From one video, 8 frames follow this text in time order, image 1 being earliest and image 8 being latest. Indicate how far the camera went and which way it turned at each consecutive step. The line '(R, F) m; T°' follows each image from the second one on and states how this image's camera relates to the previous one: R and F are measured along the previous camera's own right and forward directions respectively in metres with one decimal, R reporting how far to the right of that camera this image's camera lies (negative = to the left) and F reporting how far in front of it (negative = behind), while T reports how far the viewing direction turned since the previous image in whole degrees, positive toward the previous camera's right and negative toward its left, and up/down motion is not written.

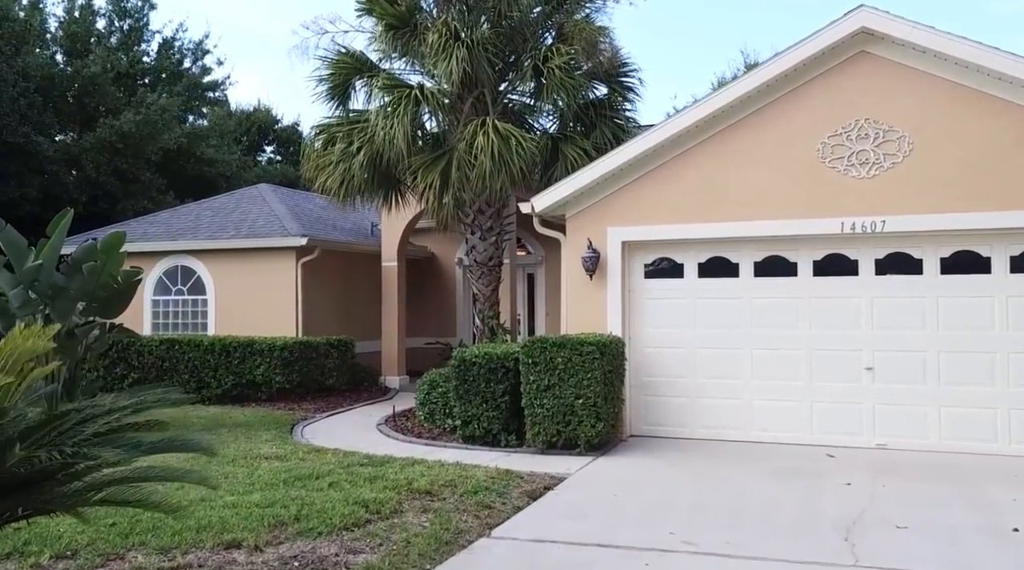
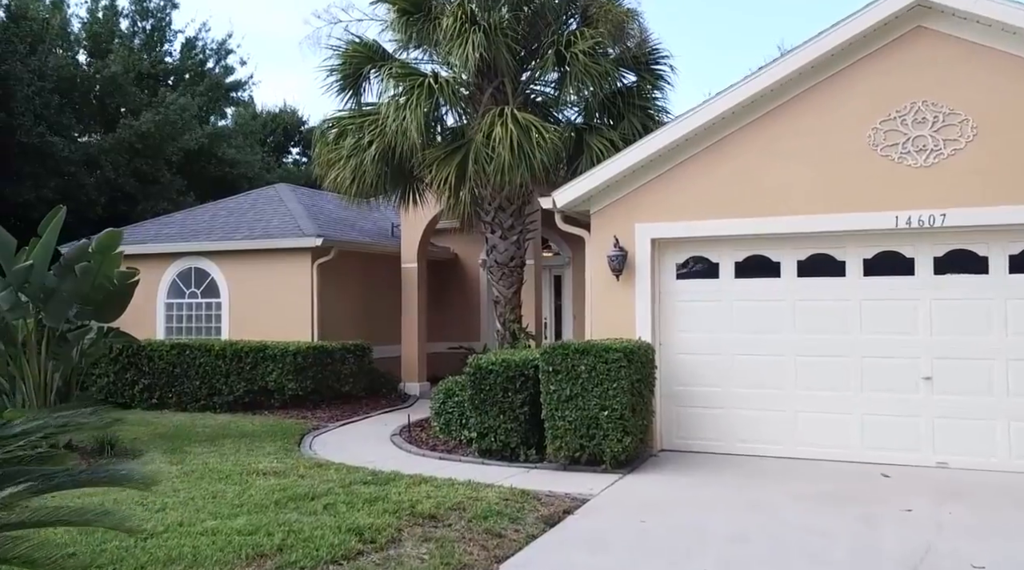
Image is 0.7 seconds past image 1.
(+0.1, +0.8) m; -2°
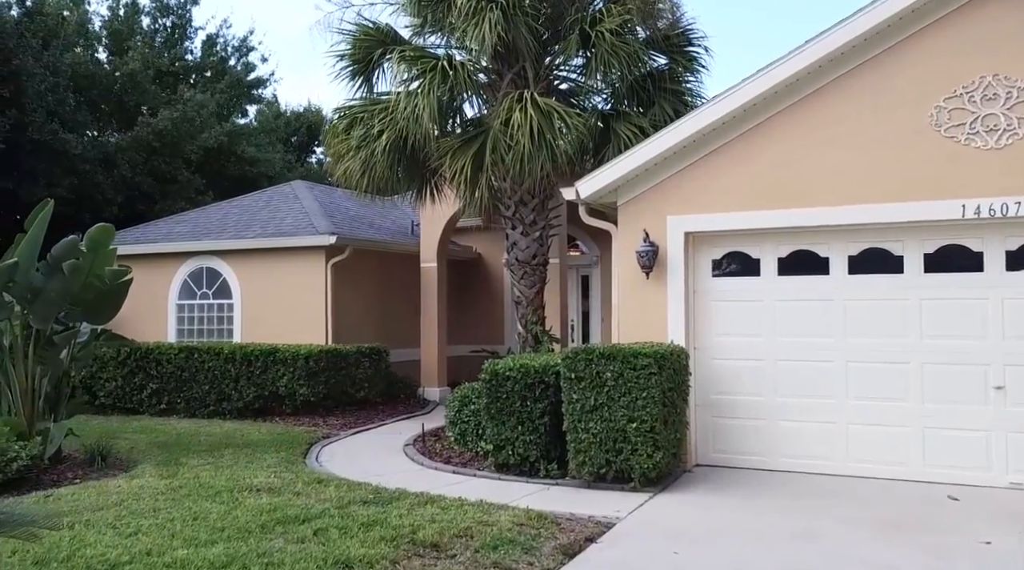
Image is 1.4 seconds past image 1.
(+0.1, +0.8) m; -2°
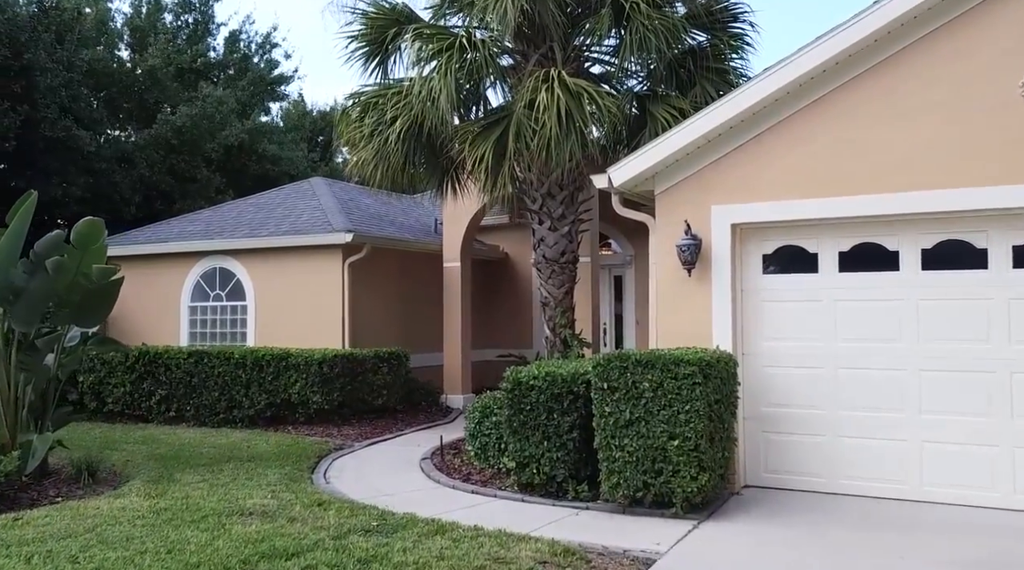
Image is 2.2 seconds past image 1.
(+0.1, +1.0) m; -2°
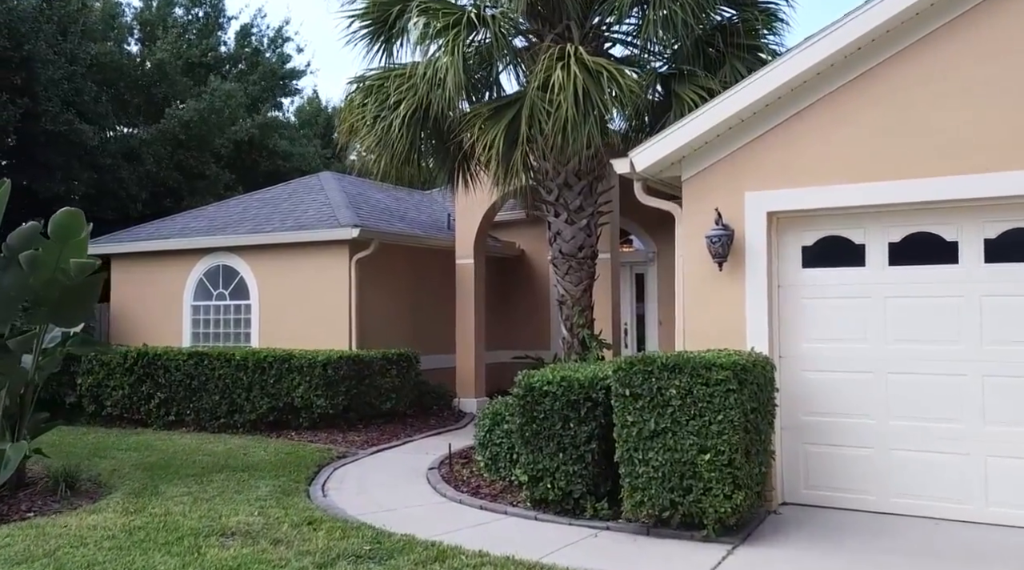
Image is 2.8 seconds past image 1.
(+0.1, +0.8) m; -1°
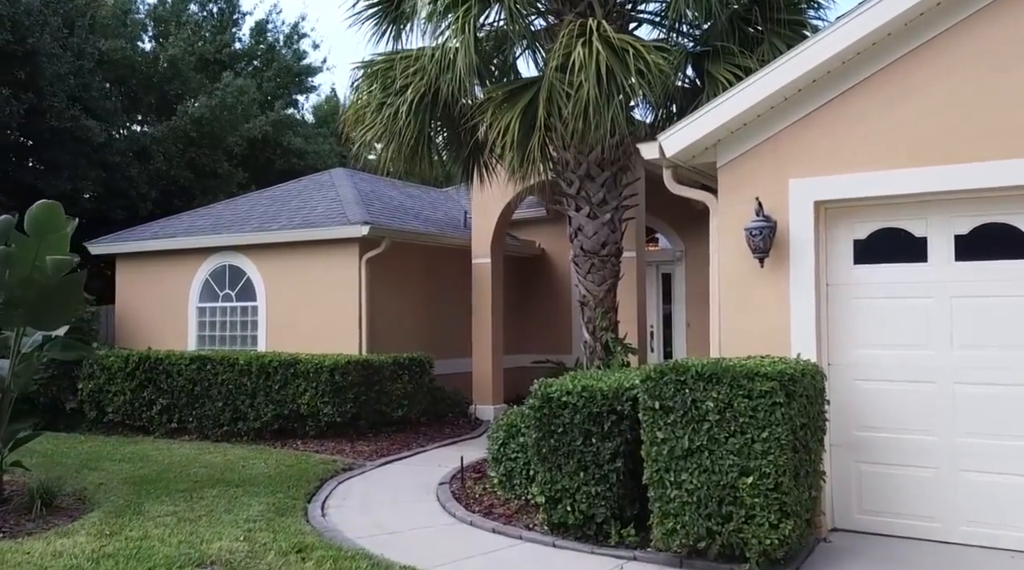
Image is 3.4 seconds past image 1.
(+0.1, +0.8) m; -1°
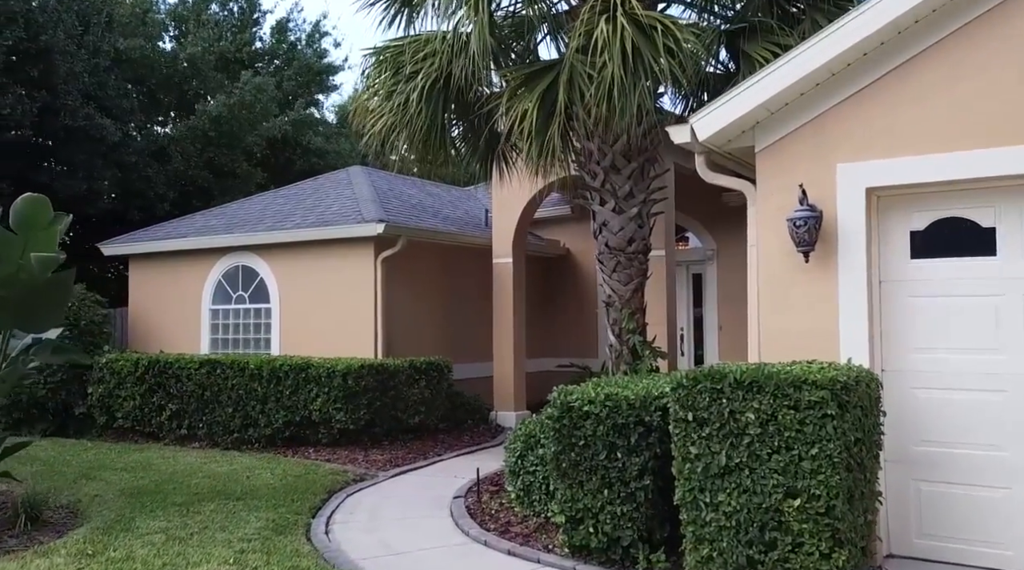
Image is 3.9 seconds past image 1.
(+0.1, +0.6) m; -2°
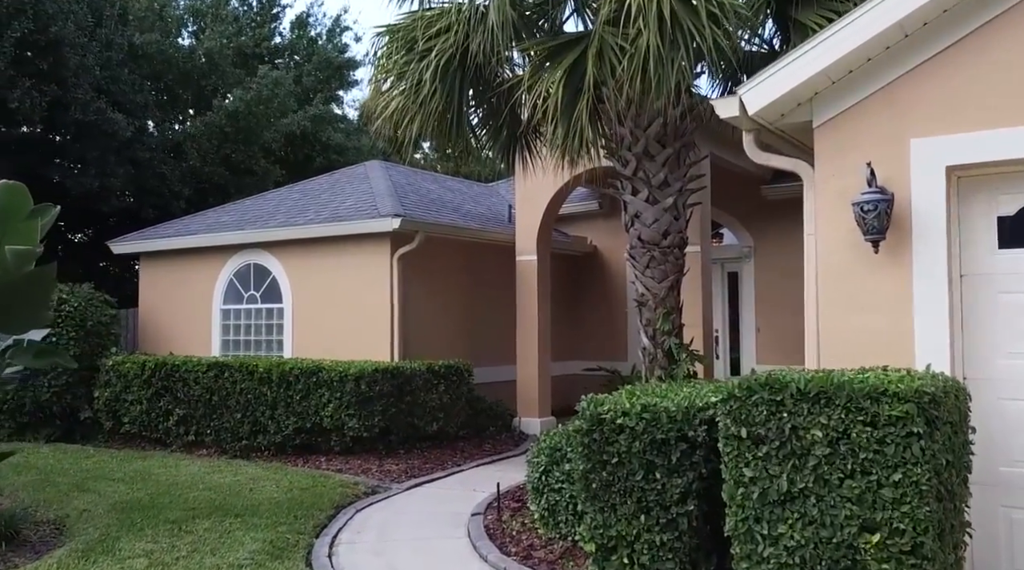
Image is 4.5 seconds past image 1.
(0.0, +0.7) m; -2°
